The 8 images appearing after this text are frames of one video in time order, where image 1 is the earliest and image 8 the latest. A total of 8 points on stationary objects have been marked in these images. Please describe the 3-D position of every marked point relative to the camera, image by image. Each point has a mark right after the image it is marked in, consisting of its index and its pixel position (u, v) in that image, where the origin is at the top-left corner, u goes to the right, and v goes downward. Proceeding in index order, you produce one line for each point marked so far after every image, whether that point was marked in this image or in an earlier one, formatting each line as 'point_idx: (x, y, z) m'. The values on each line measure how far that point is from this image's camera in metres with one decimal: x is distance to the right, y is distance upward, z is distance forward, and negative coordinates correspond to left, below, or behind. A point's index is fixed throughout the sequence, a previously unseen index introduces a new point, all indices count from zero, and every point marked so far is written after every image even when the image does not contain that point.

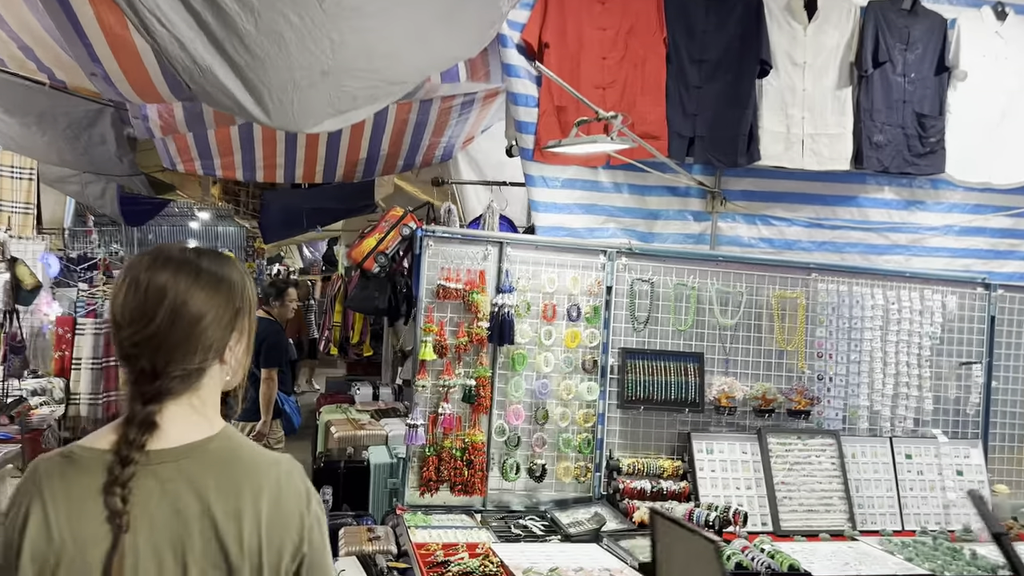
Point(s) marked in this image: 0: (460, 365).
0: (-0.2, -0.3, +2.9) m
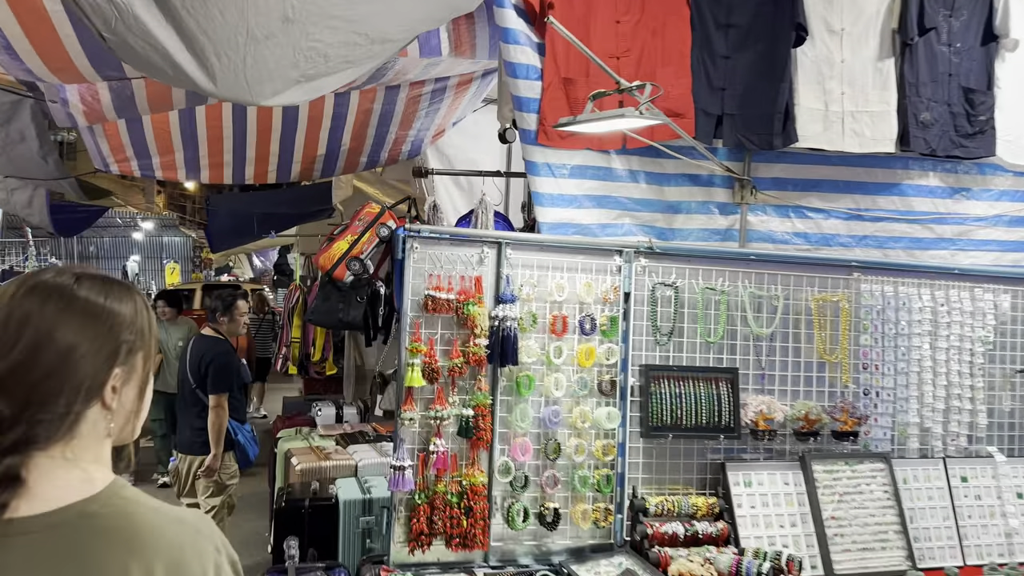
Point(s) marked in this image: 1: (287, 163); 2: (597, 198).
0: (-0.2, -0.3, +2.4) m
1: (-1.3, +0.7, +4.8) m
2: (+0.4, +0.3, +2.8) m
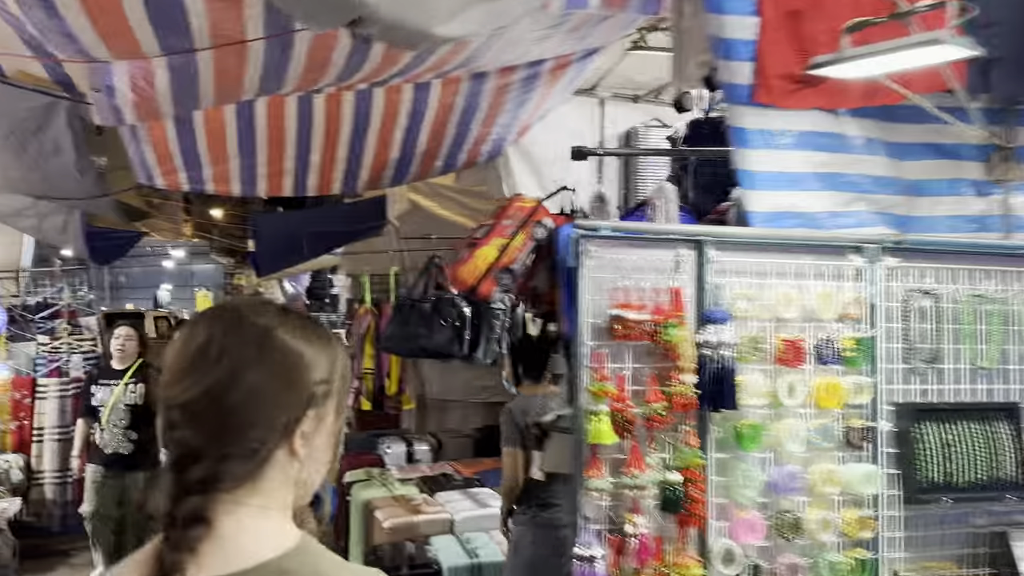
0: (+0.3, -0.4, +1.8) m
1: (-0.8, +0.6, +4.2) m
2: (+0.8, +0.3, +2.1) m
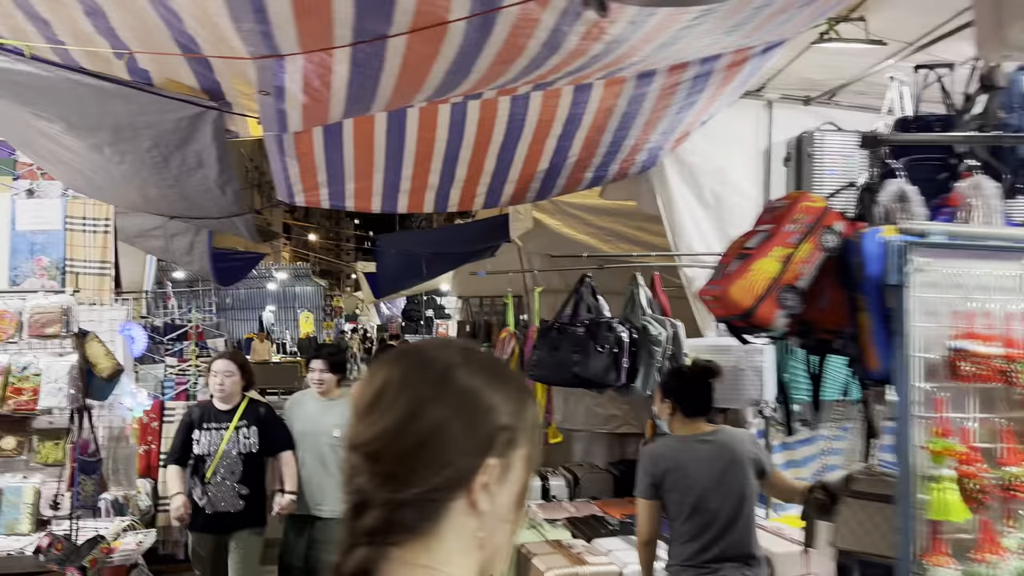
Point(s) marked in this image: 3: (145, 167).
0: (+0.8, -0.4, +1.3) m
1: (-0.1, +0.5, +3.9) m
2: (+1.4, +0.2, +1.7) m
3: (-1.6, +0.5, +3.6) m
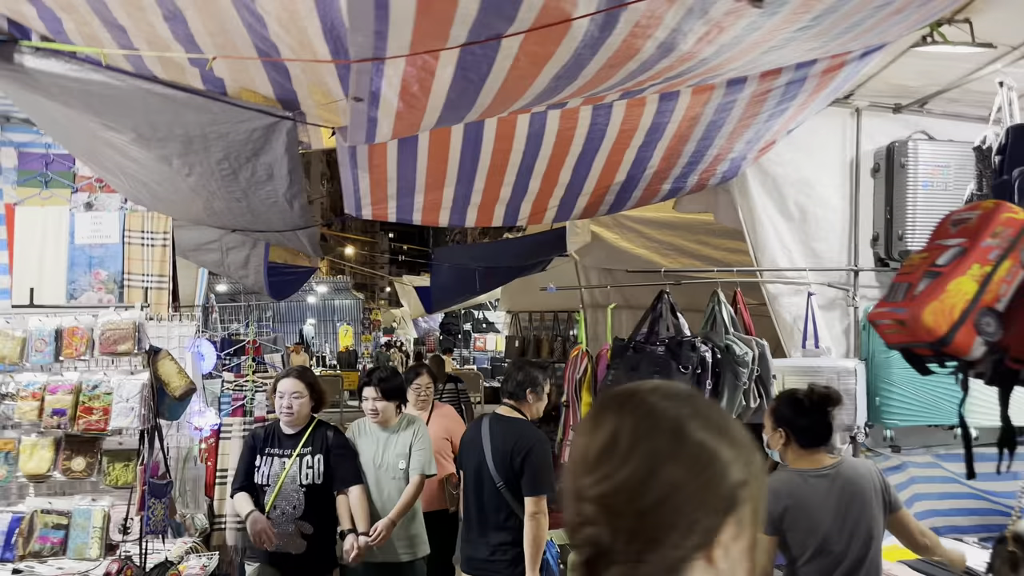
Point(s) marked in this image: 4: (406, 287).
0: (+1.0, -0.4, +1.1) m
1: (+0.3, +0.4, +3.8) m
2: (+1.6, +0.2, +1.5) m
3: (-1.3, +0.5, +3.5) m
4: (-1.5, 0.0, +11.3) m
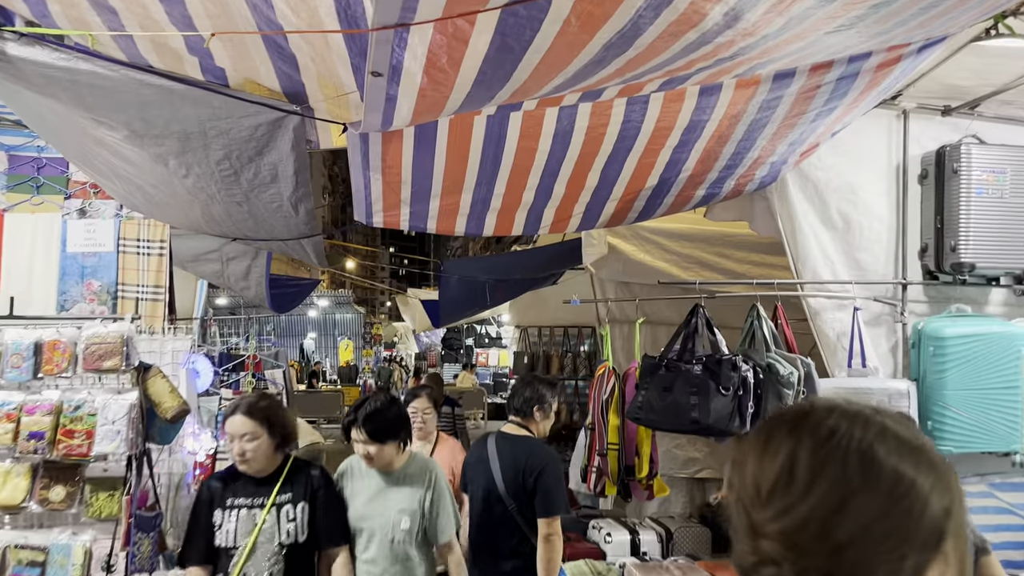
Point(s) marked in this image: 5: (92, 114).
0: (+1.1, -0.4, +0.8) m
1: (+0.4, +0.4, +3.5) m
2: (+1.7, +0.2, +1.2) m
3: (-1.2, +0.4, +3.3) m
4: (-1.4, -0.2, +11.0) m
5: (-1.5, +0.6, +2.9) m
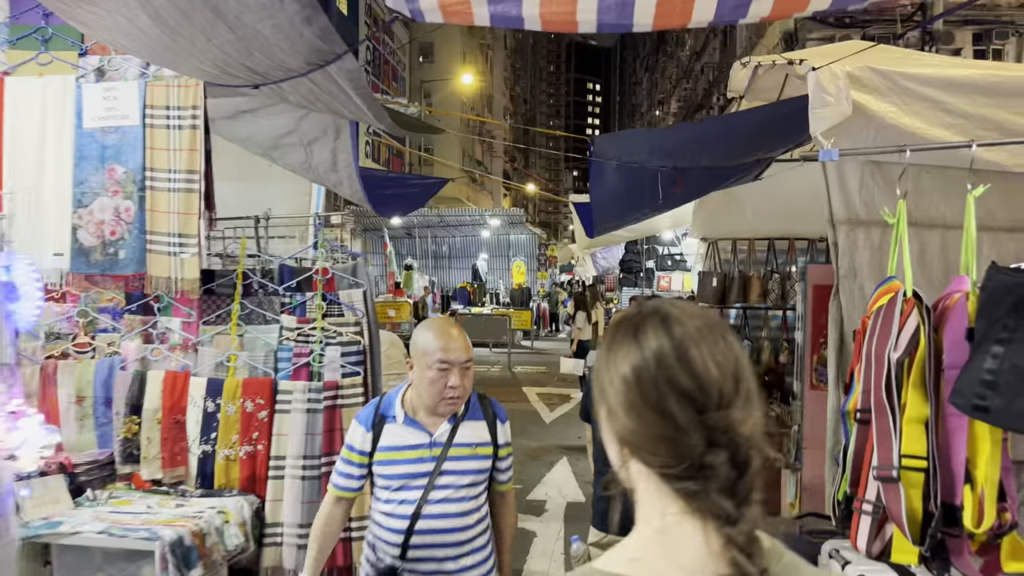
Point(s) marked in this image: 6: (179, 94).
0: (+0.9, -0.4, -1.1) m
1: (+0.7, +0.7, +1.5) m
2: (+1.5, +0.3, -1.0) m
3: (-0.9, +0.8, +1.7) m
4: (+0.7, +0.9, +9.3) m
5: (-1.2, +0.9, +1.4) m
6: (-1.4, +0.8, +3.2) m
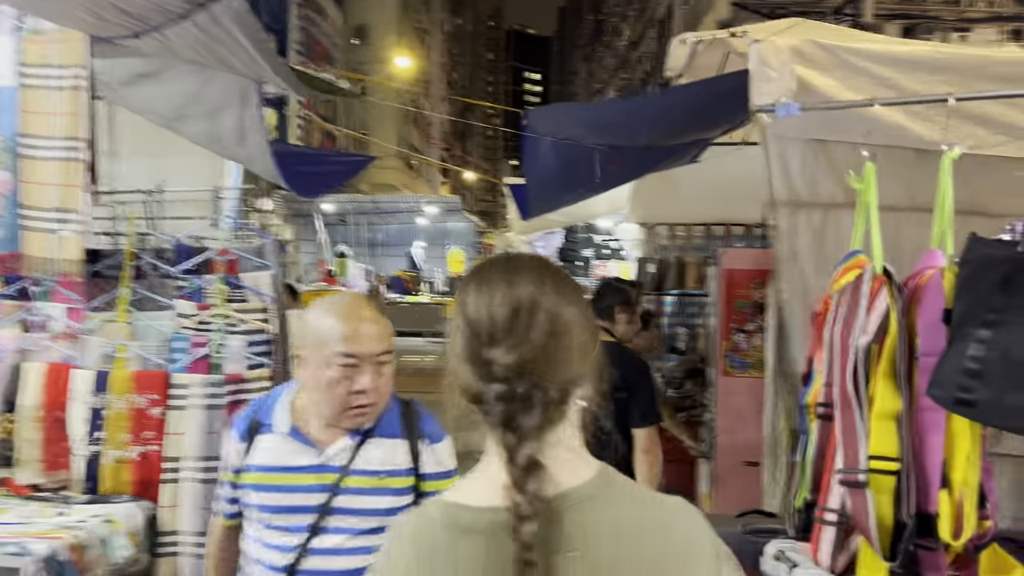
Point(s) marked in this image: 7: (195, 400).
0: (+0.9, -0.3, -1.3) m
1: (+0.6, +0.7, +1.3) m
2: (+1.6, +0.3, -1.1) m
3: (-1.0, +0.8, +1.3) m
4: (0.0, +1.0, +9.0) m
5: (-1.4, +1.0, +1.0) m
6: (-1.7, +0.9, +2.8) m
7: (-1.2, -0.4, +3.1) m
